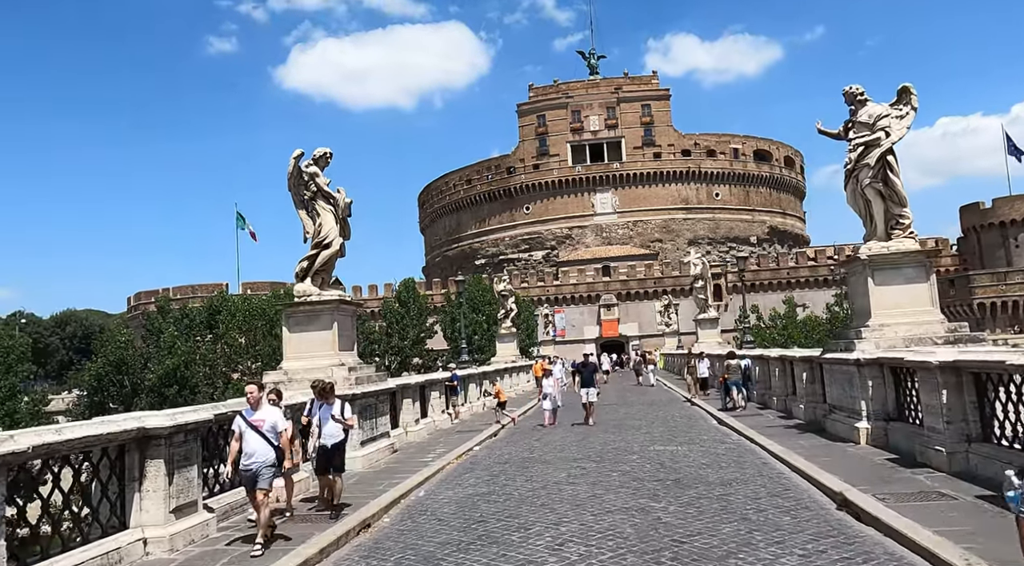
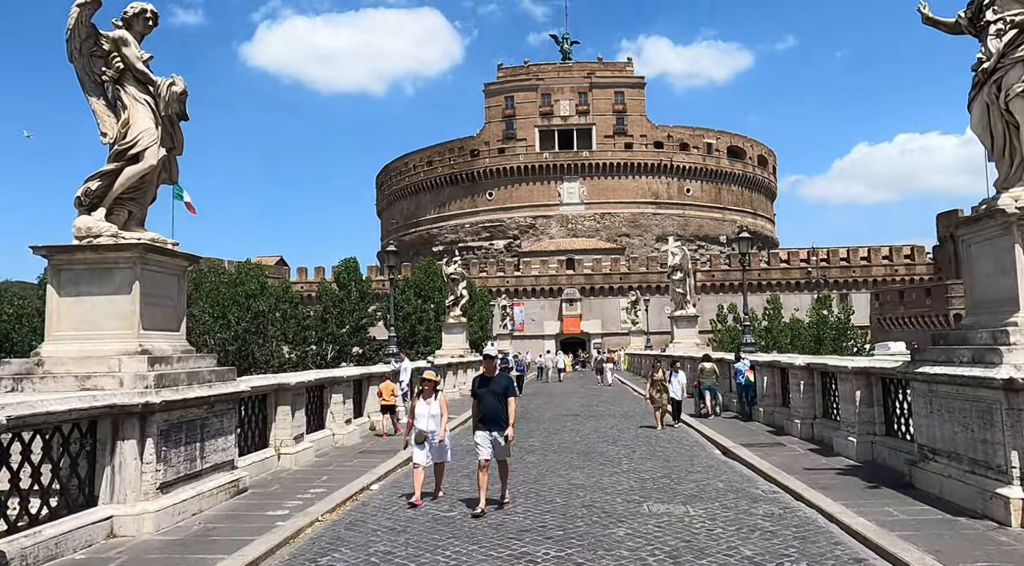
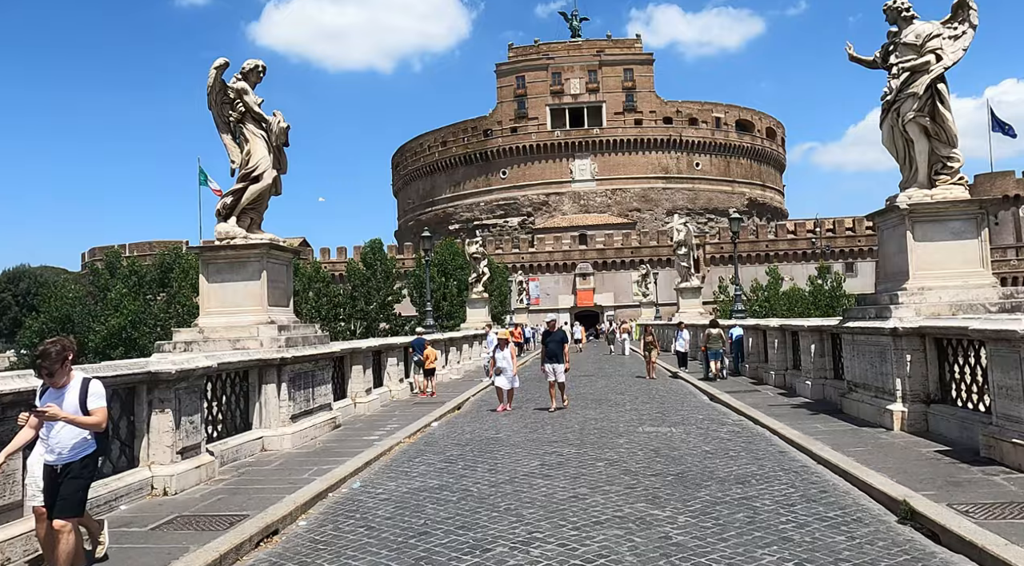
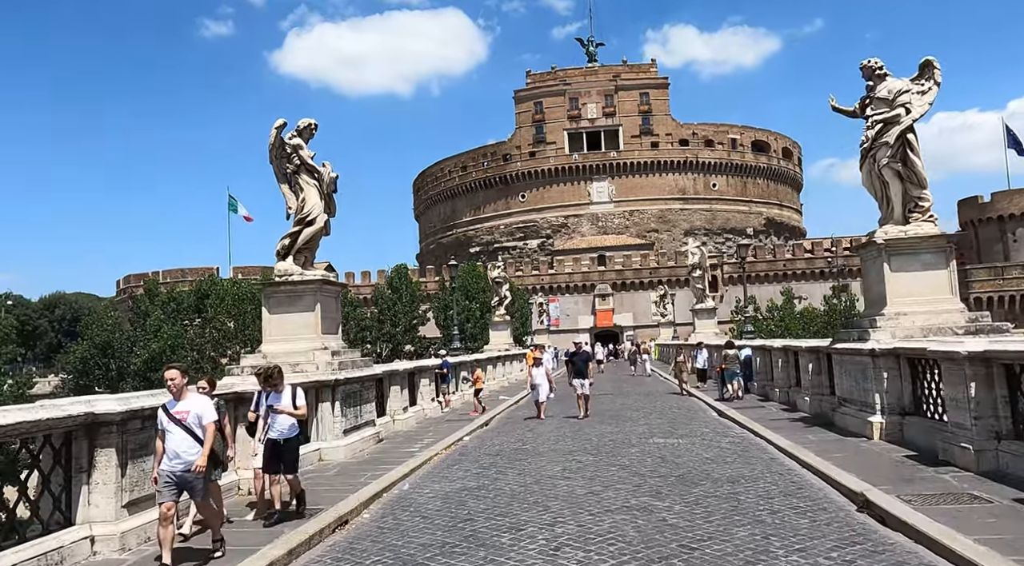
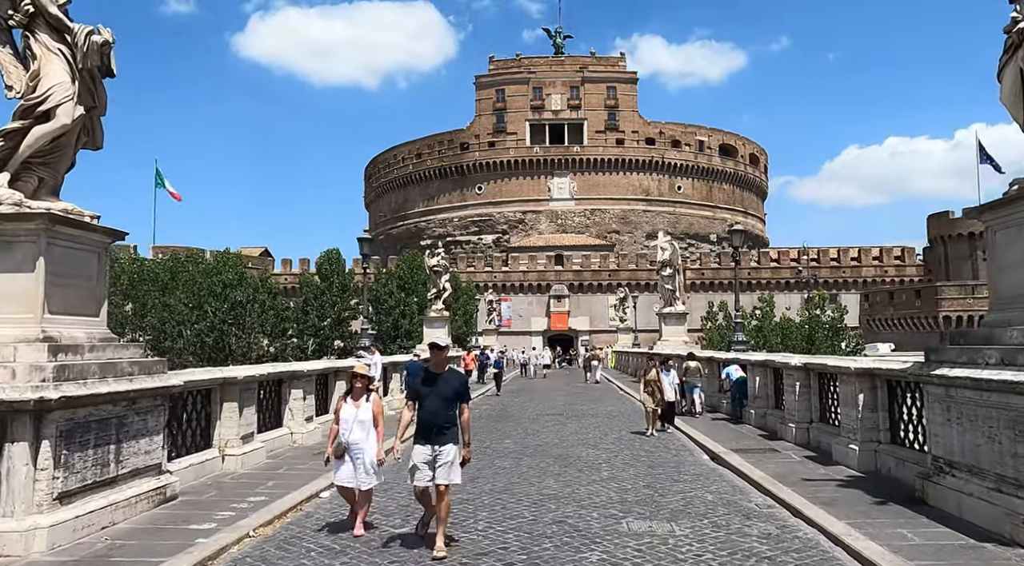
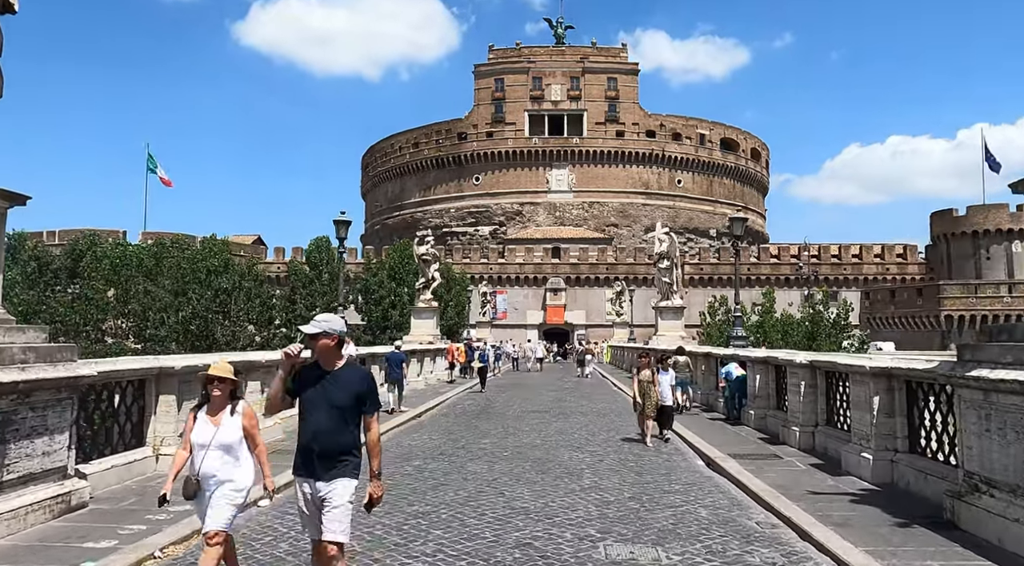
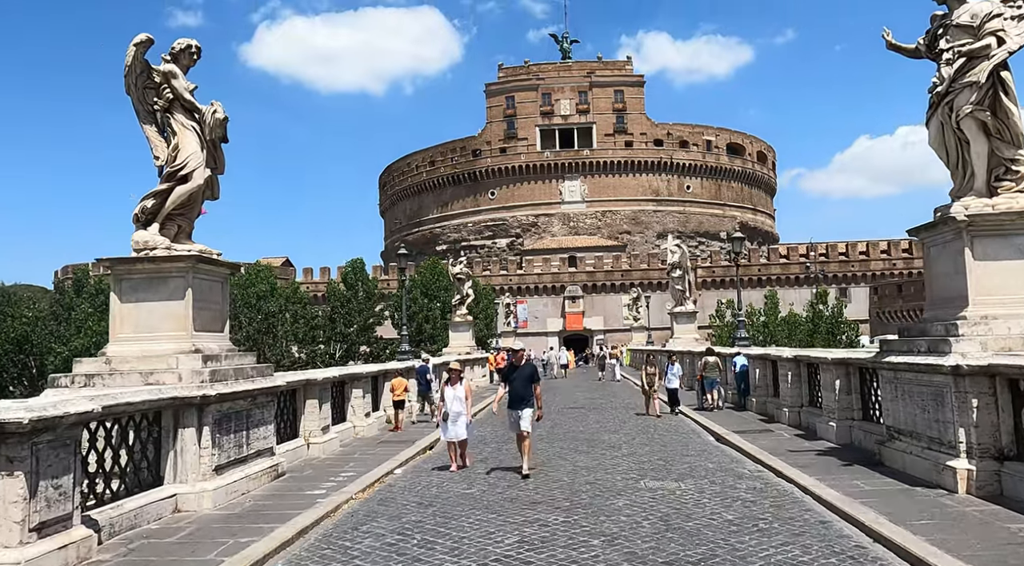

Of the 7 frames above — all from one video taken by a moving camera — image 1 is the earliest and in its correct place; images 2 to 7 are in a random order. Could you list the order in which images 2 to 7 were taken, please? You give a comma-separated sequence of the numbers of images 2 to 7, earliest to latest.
4, 3, 7, 2, 5, 6
